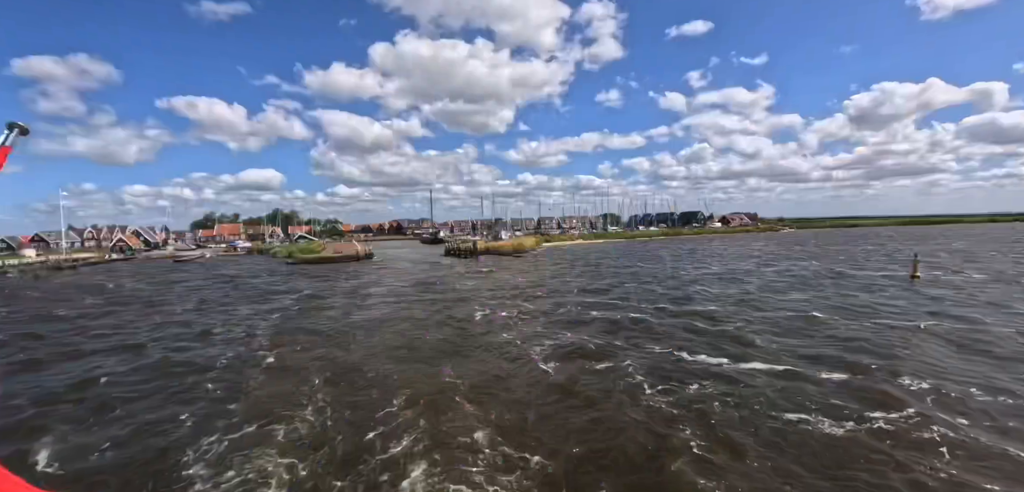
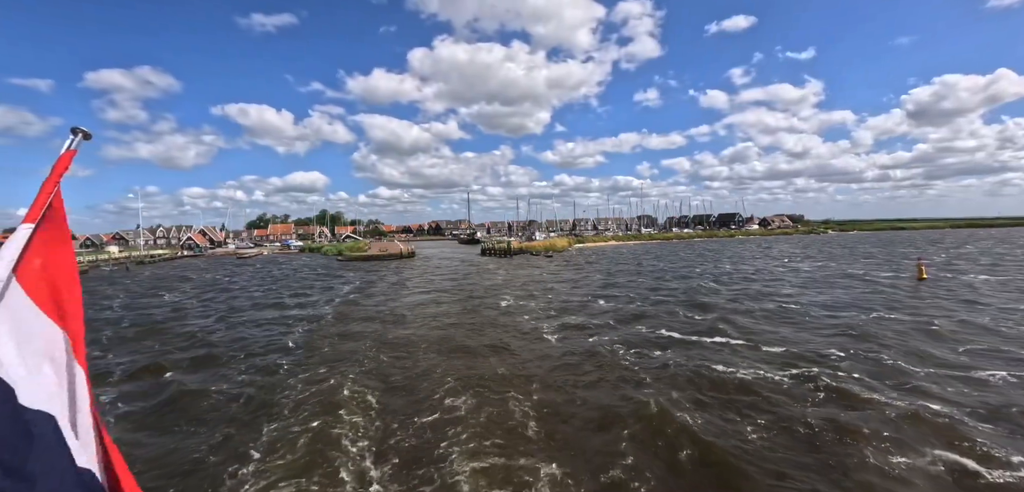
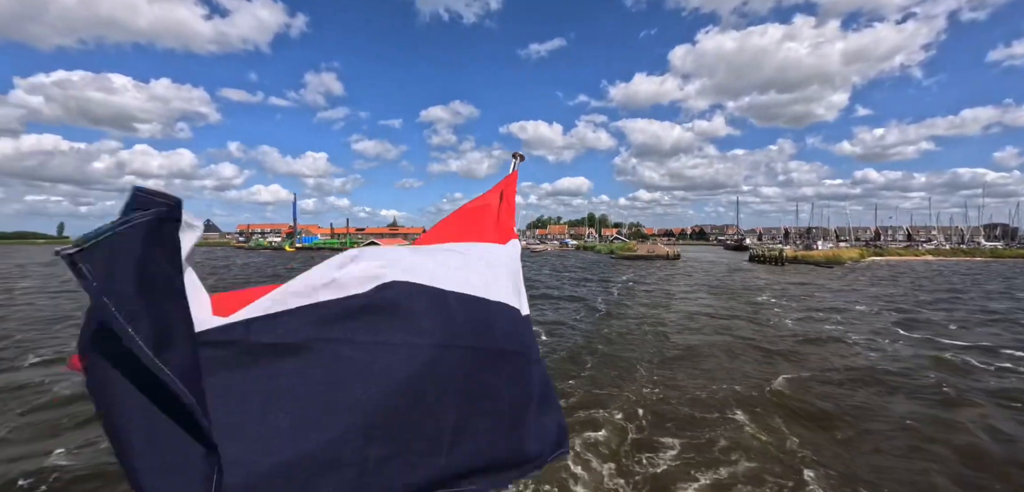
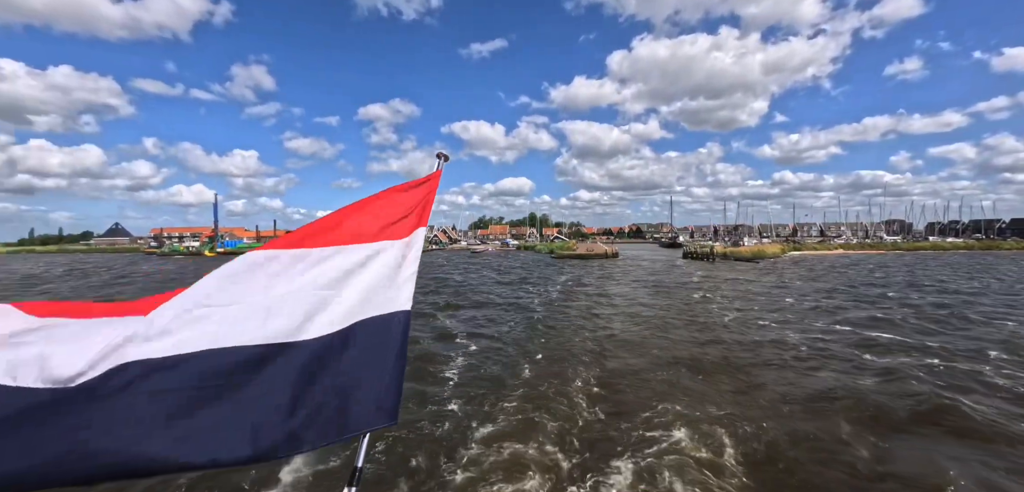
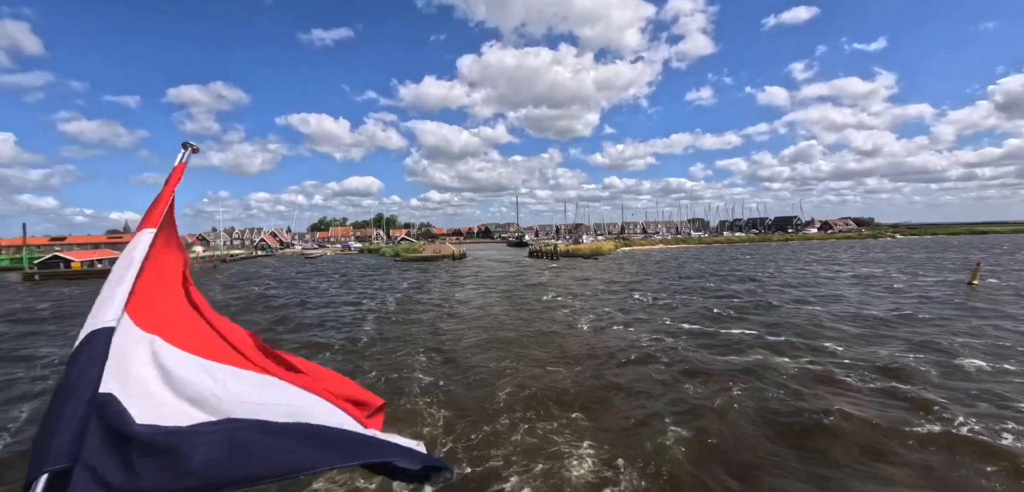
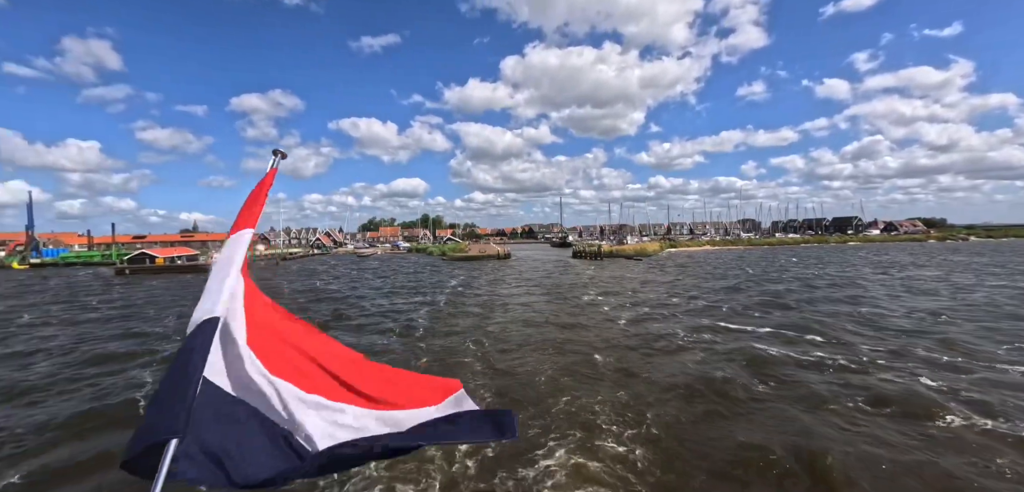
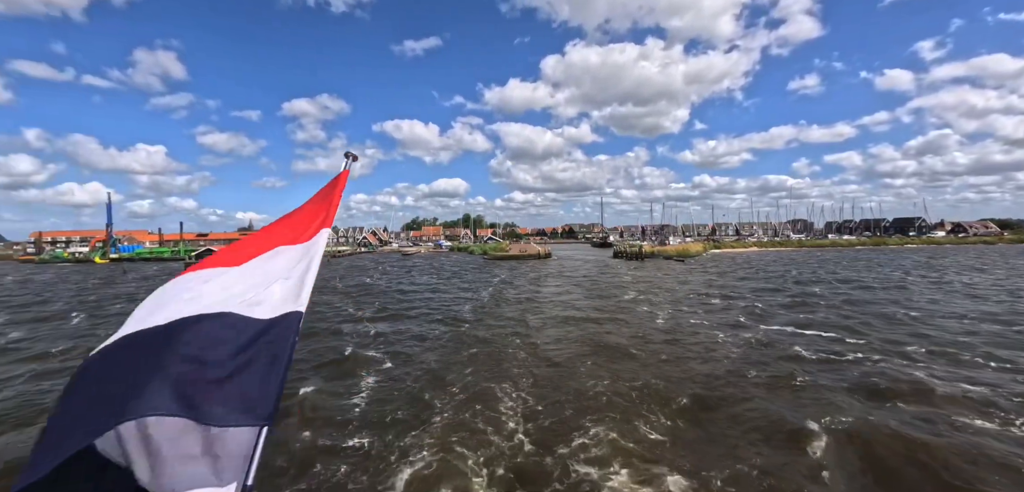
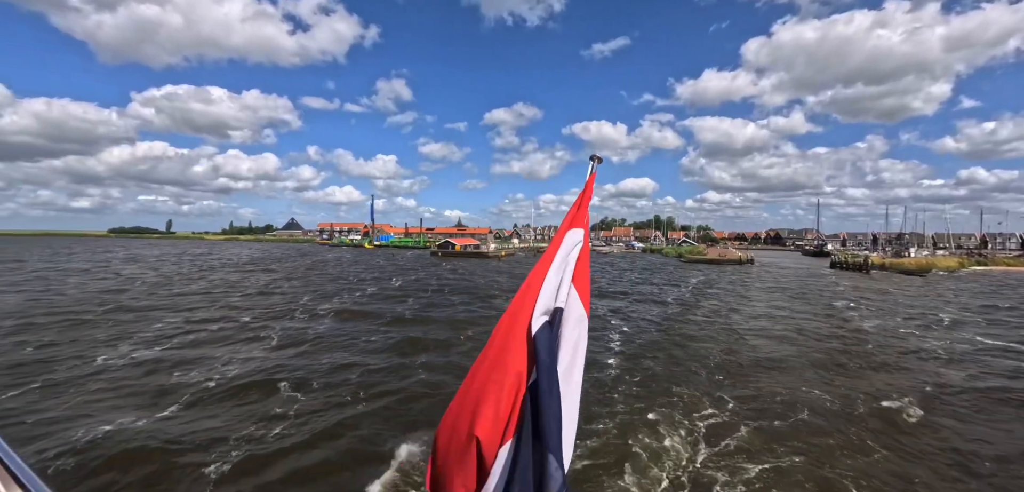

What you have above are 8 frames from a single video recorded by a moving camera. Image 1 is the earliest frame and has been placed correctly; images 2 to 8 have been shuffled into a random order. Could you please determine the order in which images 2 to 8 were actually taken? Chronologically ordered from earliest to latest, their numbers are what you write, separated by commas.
2, 5, 6, 7, 4, 3, 8
